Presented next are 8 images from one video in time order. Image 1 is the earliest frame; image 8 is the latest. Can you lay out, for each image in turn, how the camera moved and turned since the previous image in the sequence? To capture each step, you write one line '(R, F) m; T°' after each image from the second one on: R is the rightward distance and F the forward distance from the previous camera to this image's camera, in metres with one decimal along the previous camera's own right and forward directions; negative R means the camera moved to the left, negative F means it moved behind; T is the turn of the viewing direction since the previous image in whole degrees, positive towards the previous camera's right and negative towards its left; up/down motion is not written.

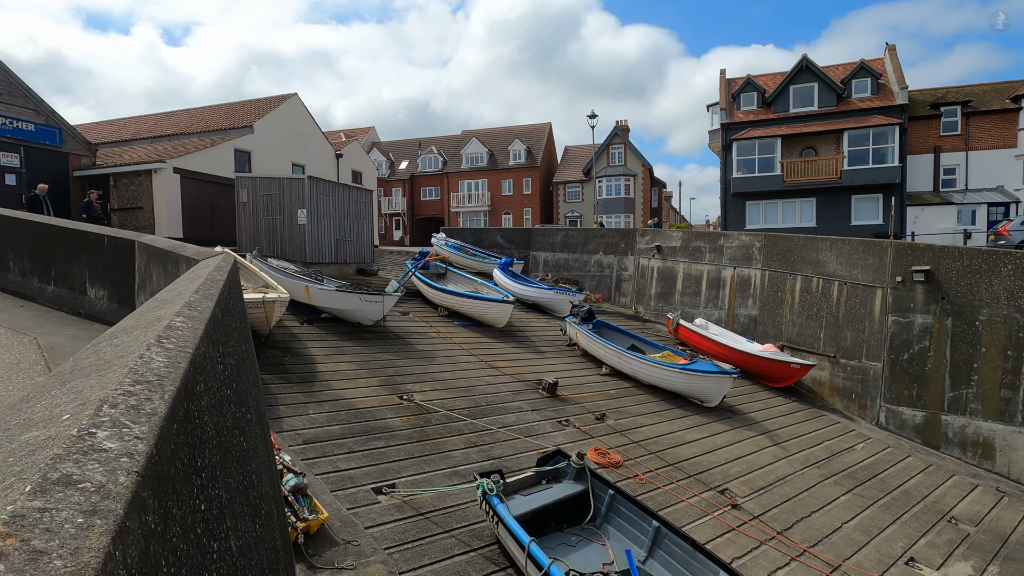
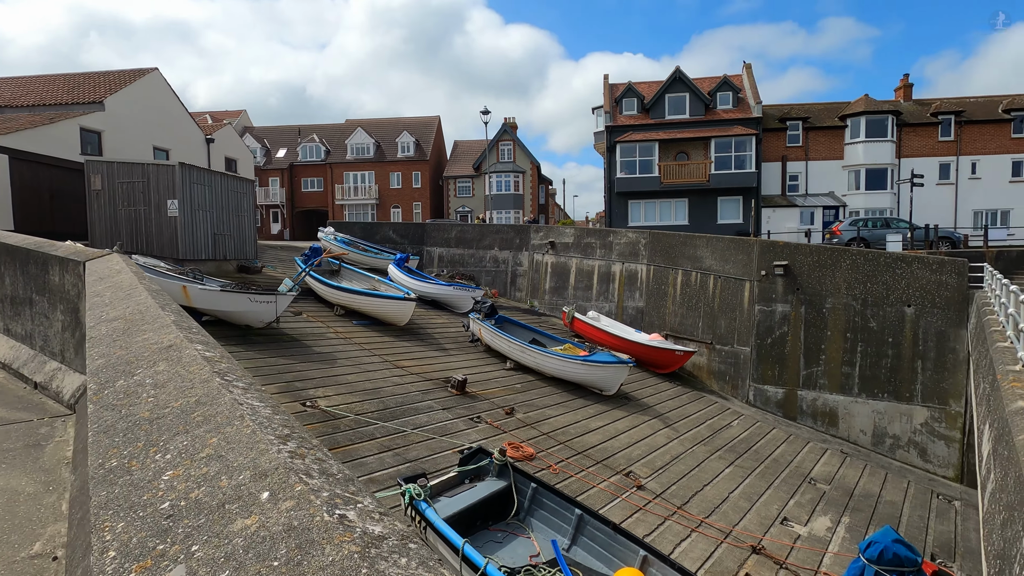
(-0.4, +0.1) m; +12°
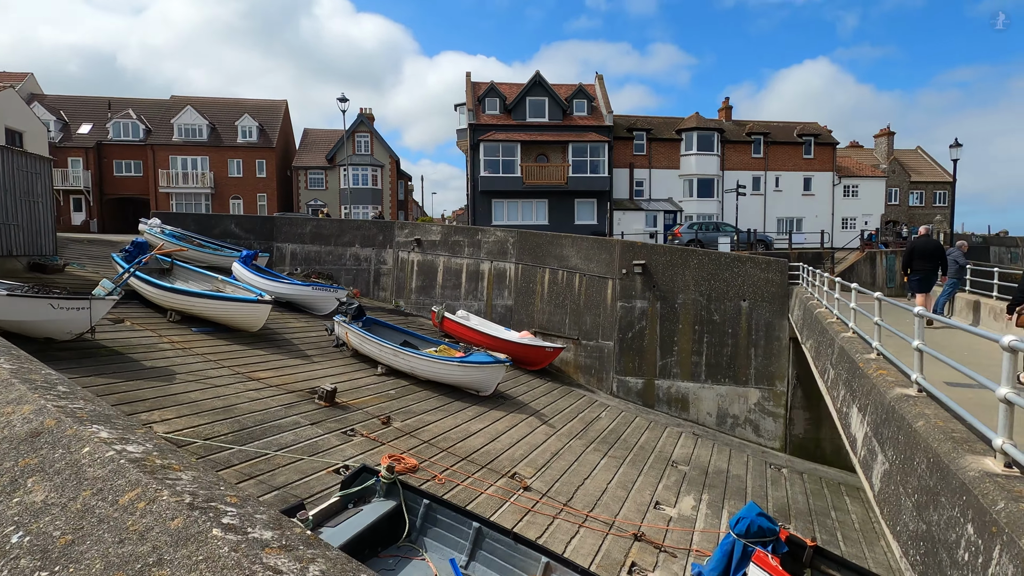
(-0.4, +0.4) m; +15°
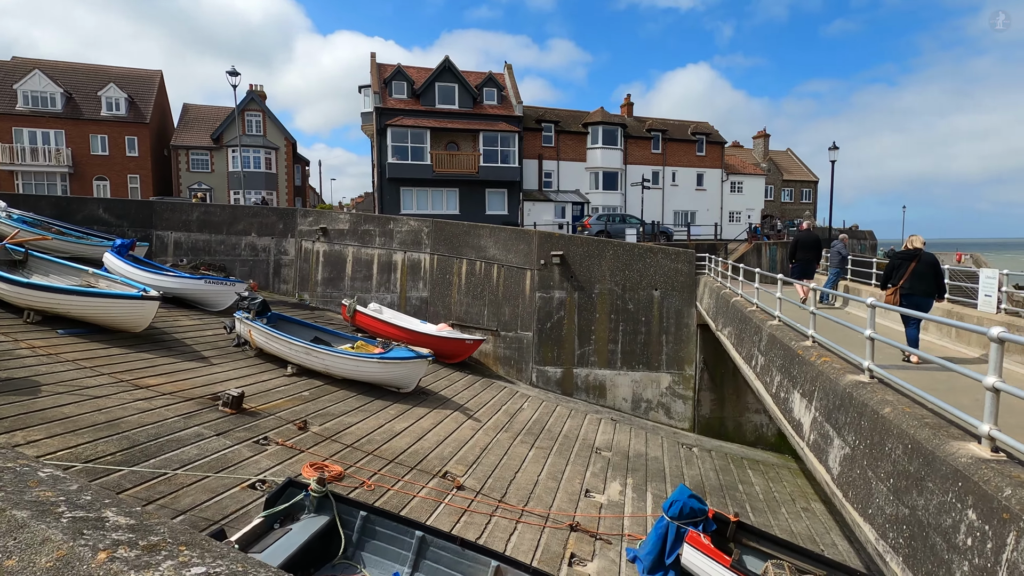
(-0.4, +0.3) m; +10°
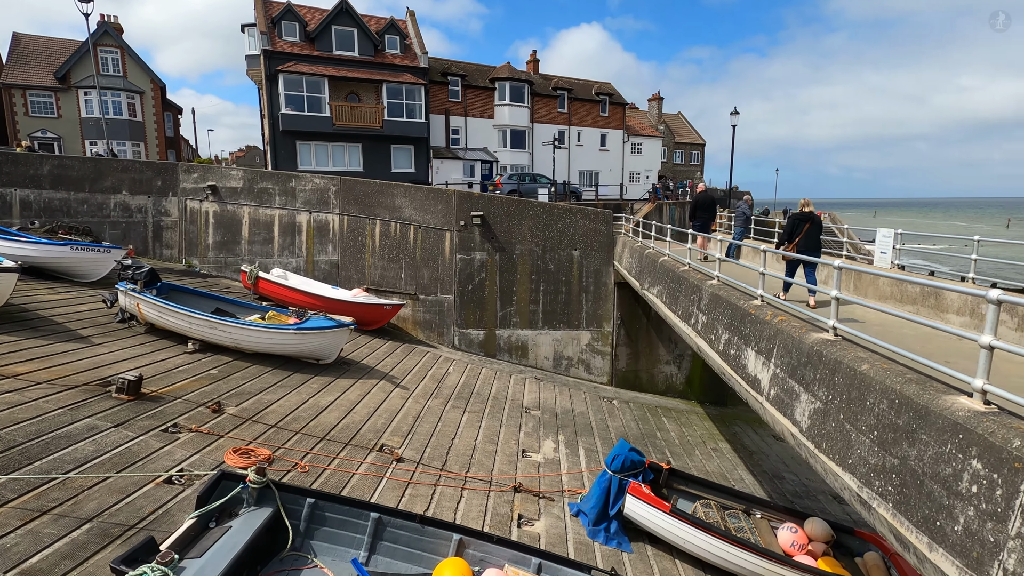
(-0.6, +0.3) m; +11°
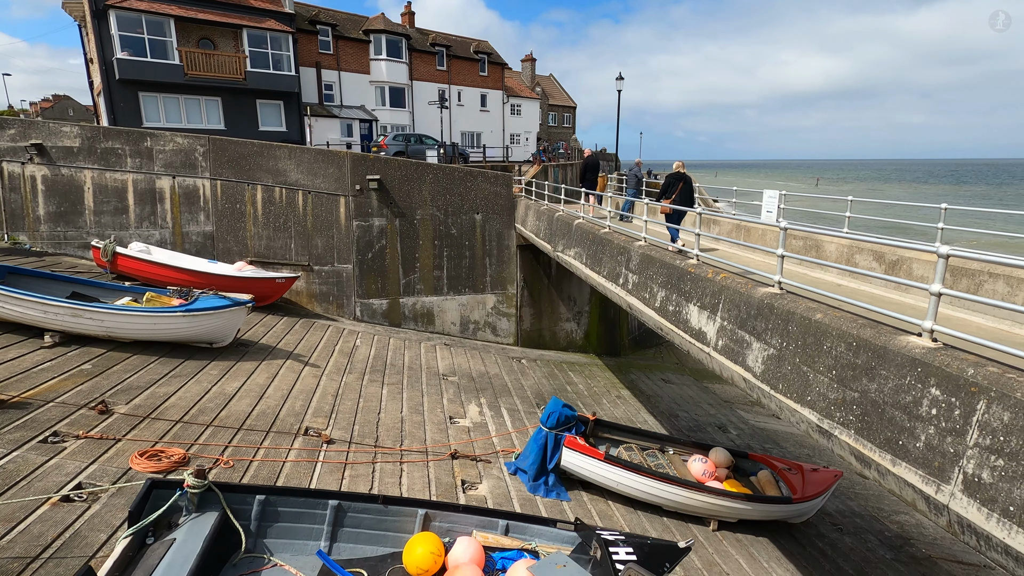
(-0.8, +0.2) m; +13°
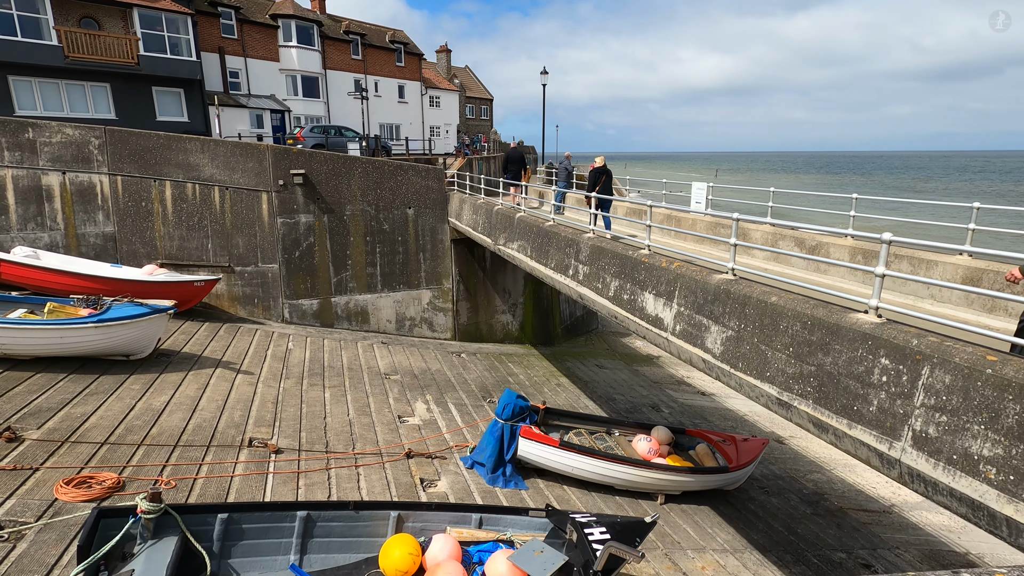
(-0.5, 0.0) m; +9°
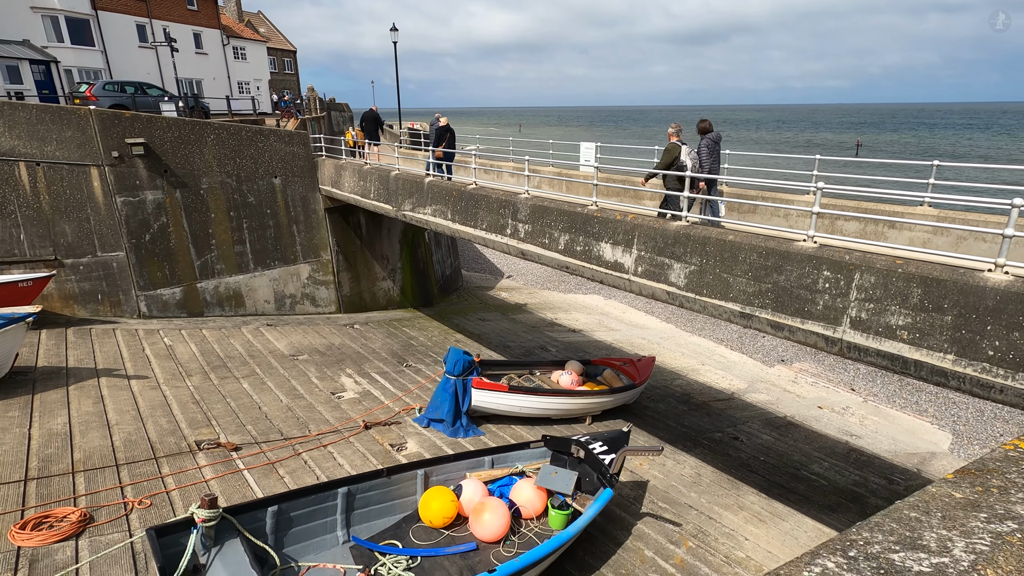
(-1.8, -0.2) m; +19°
